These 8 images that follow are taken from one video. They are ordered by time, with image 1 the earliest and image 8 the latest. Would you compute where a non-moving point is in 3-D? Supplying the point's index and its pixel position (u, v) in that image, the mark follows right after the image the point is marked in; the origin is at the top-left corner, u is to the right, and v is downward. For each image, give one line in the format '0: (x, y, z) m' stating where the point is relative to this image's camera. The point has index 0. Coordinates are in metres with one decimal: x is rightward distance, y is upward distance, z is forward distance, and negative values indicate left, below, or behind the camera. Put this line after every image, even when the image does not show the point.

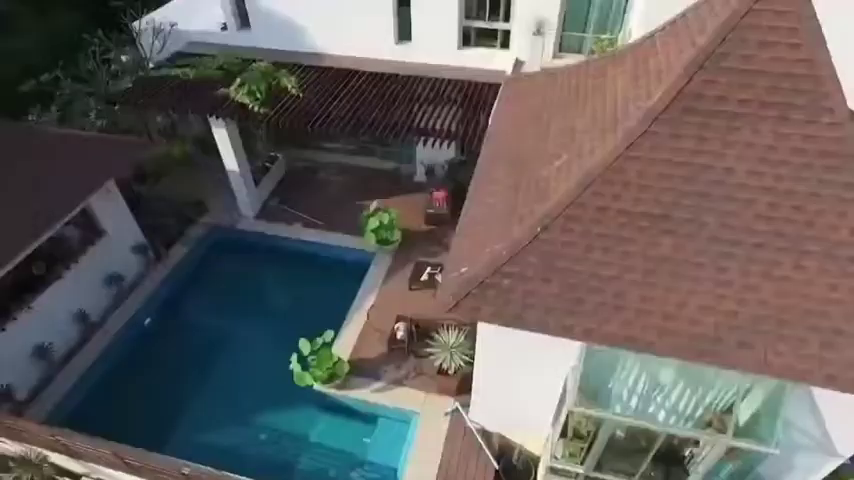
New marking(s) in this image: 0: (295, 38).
0: (-3.5, +5.4, +13.8) m
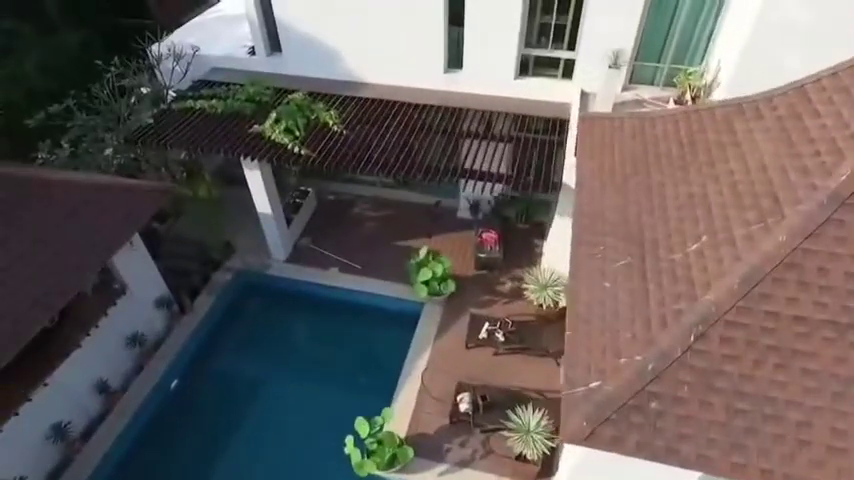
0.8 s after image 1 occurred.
0: (-2.3, +4.2, +12.5) m
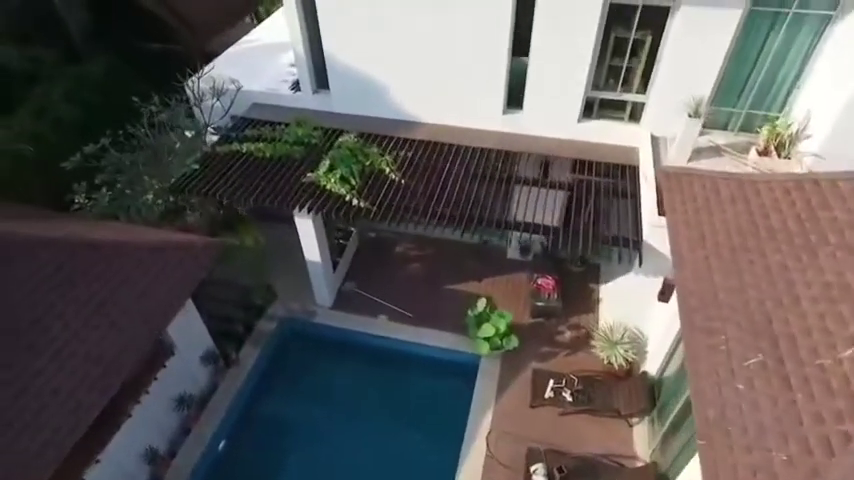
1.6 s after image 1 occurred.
0: (-1.1, +3.1, +11.9) m
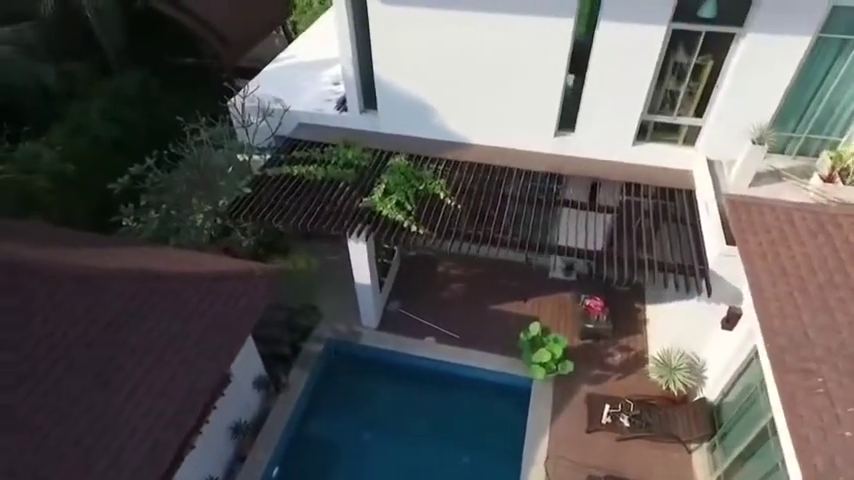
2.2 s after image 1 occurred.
0: (0.0, +2.6, +11.9) m
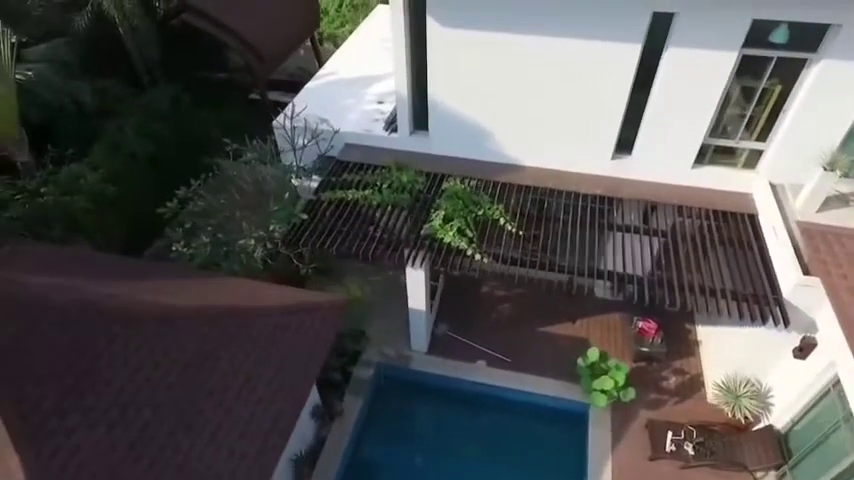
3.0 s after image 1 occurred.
0: (+1.2, +2.1, +11.7) m
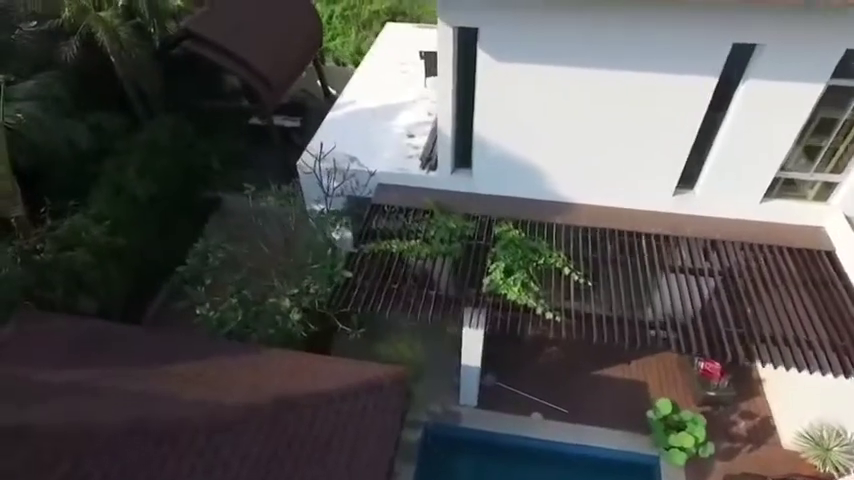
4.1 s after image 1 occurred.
0: (+2.2, +1.1, +10.8) m
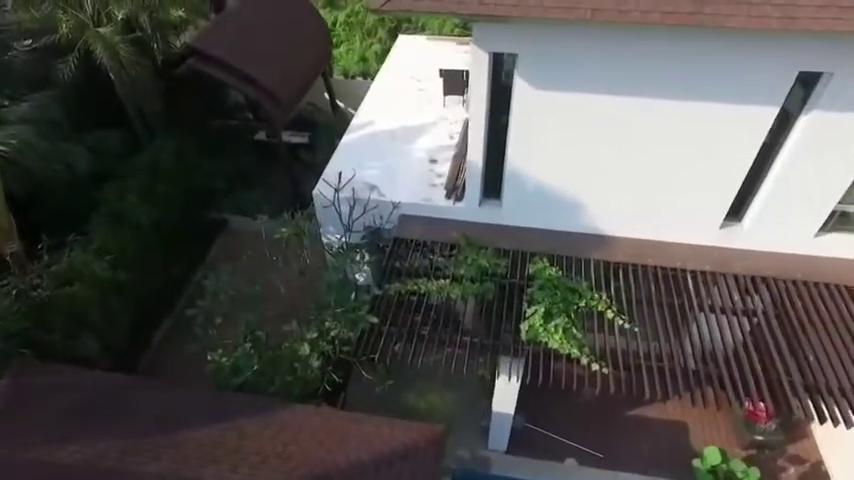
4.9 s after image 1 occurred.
0: (+2.7, +0.4, +10.1) m
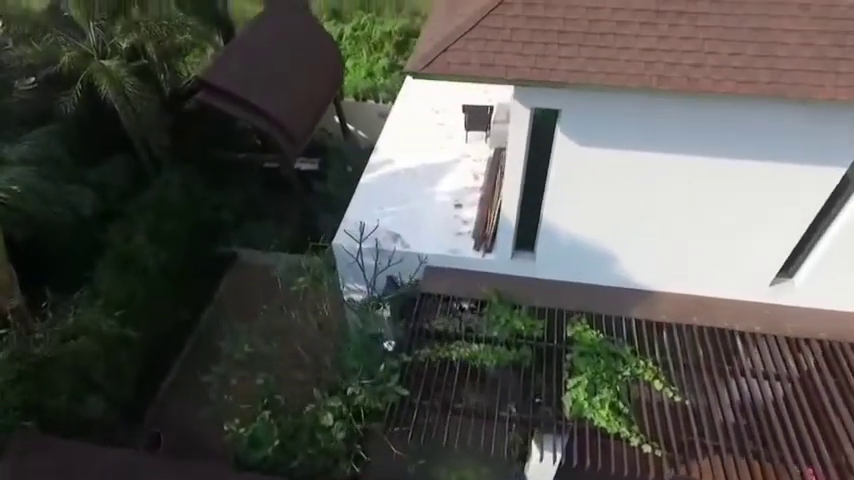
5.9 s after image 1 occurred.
0: (+3.2, -0.6, +9.5) m
